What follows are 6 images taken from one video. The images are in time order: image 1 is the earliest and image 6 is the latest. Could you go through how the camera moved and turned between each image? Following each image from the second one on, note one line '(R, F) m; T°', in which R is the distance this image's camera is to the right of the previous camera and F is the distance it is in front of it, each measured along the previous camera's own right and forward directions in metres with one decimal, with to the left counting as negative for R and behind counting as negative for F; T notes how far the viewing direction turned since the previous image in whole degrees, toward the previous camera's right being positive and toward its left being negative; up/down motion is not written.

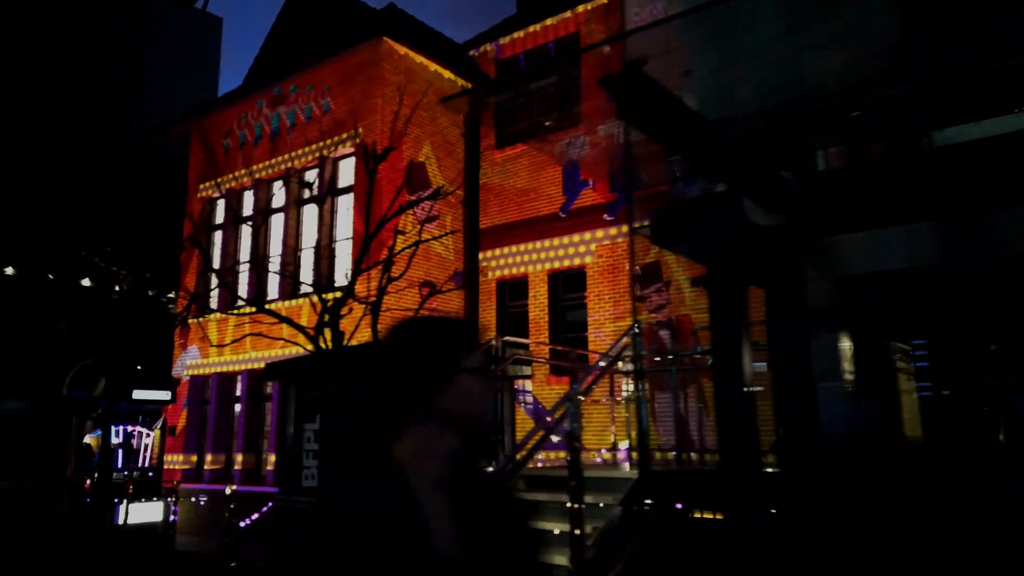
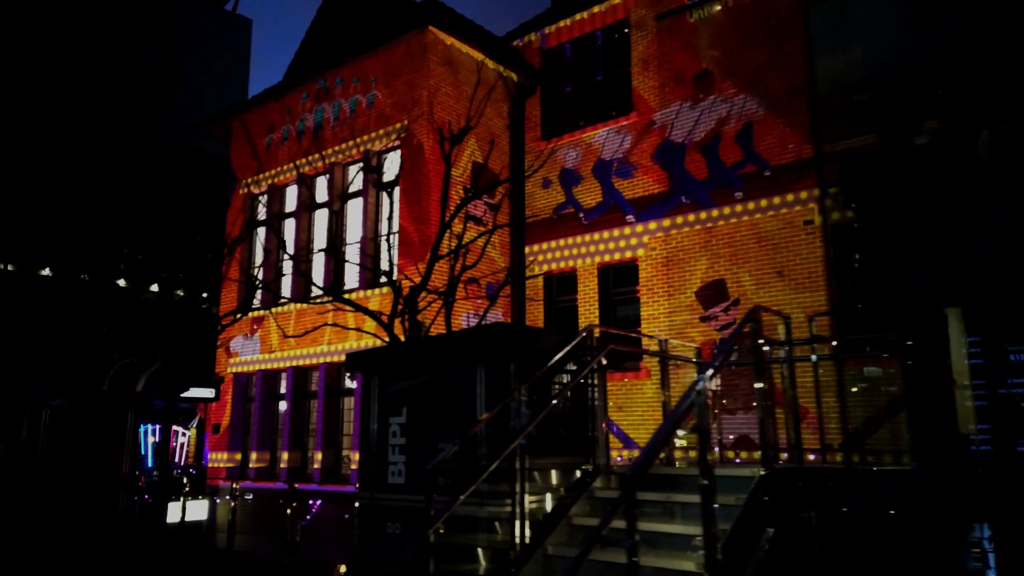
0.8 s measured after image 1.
(-0.5, +0.3) m; -2°
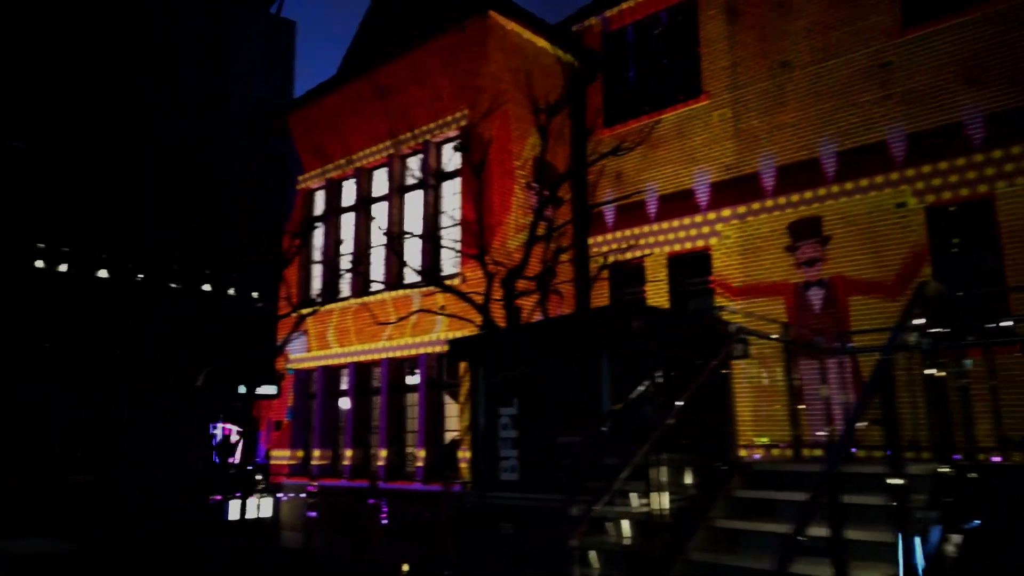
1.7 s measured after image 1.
(-0.5, +0.4) m; -3°
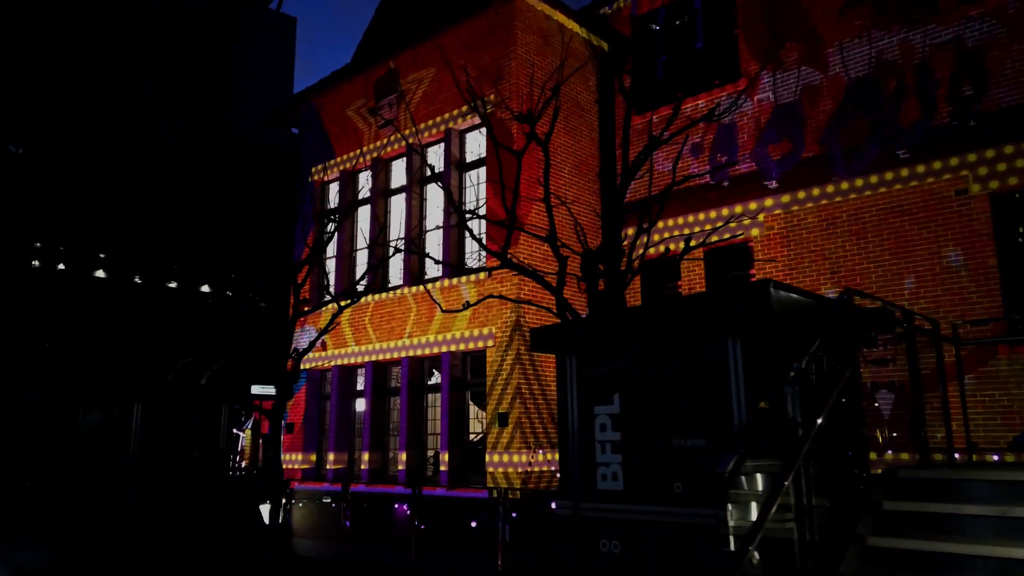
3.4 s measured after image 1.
(-0.6, +0.7) m; 0°
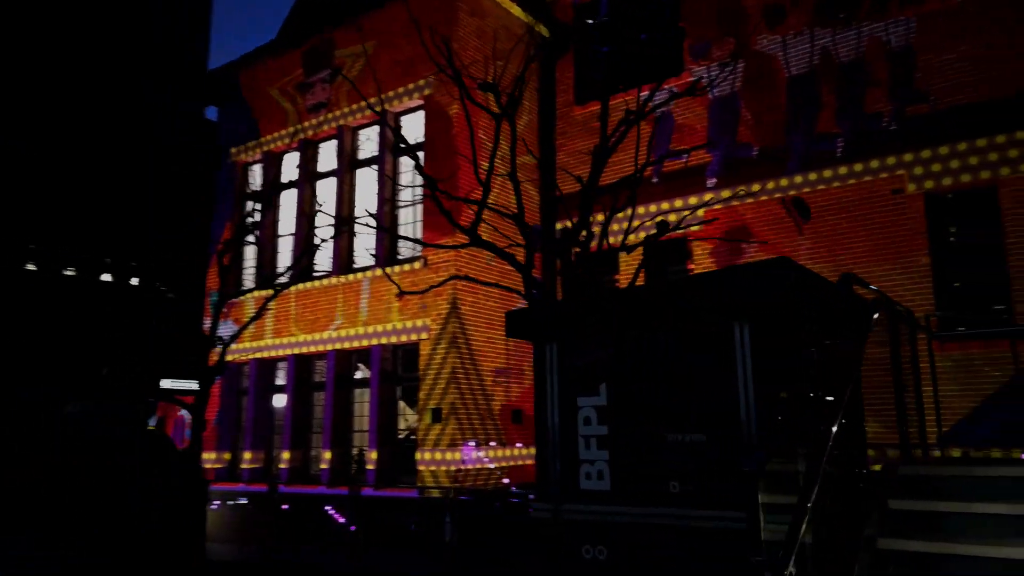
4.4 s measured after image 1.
(-0.3, +0.5) m; +6°
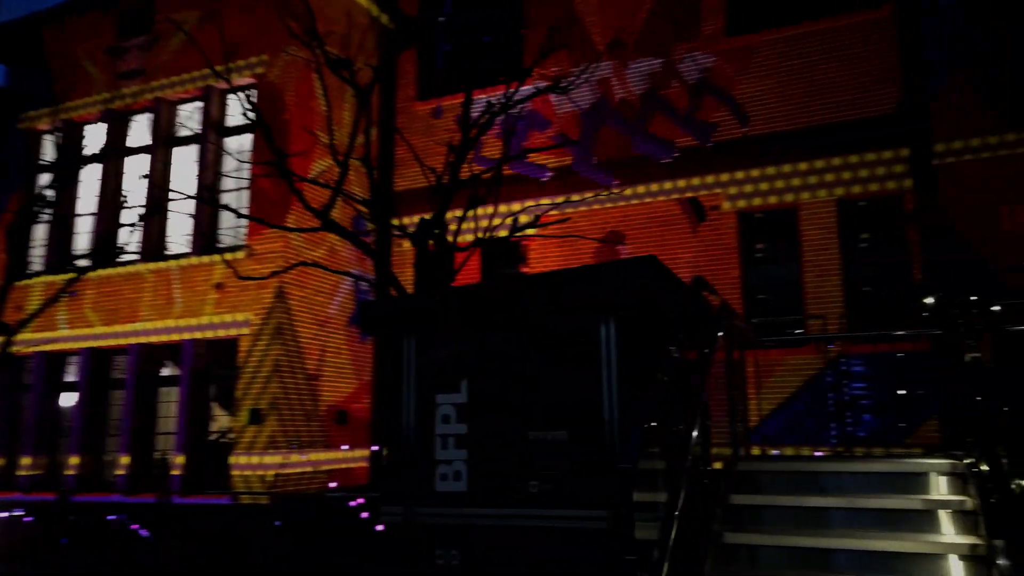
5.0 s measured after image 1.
(-0.2, +0.2) m; +14°
